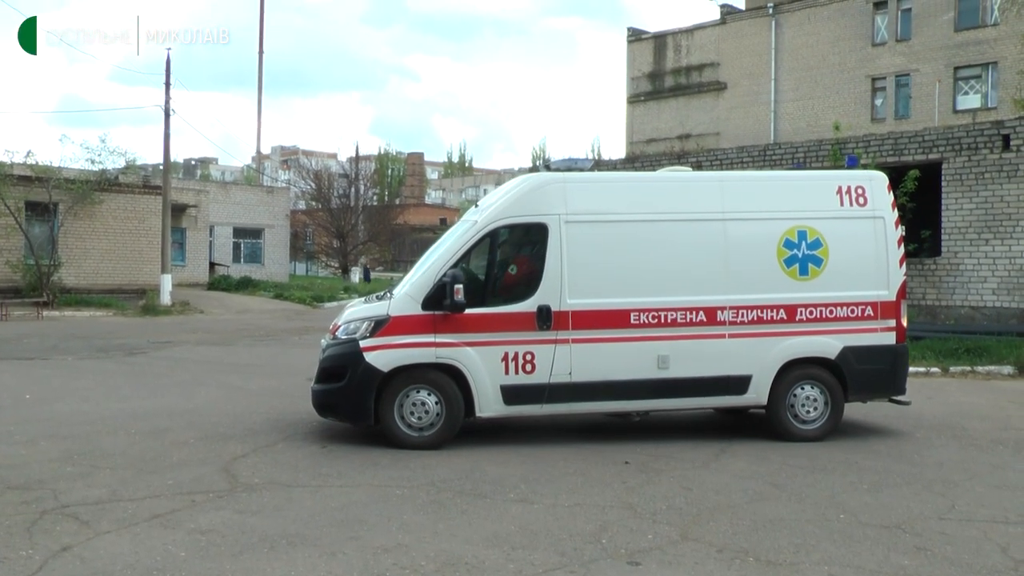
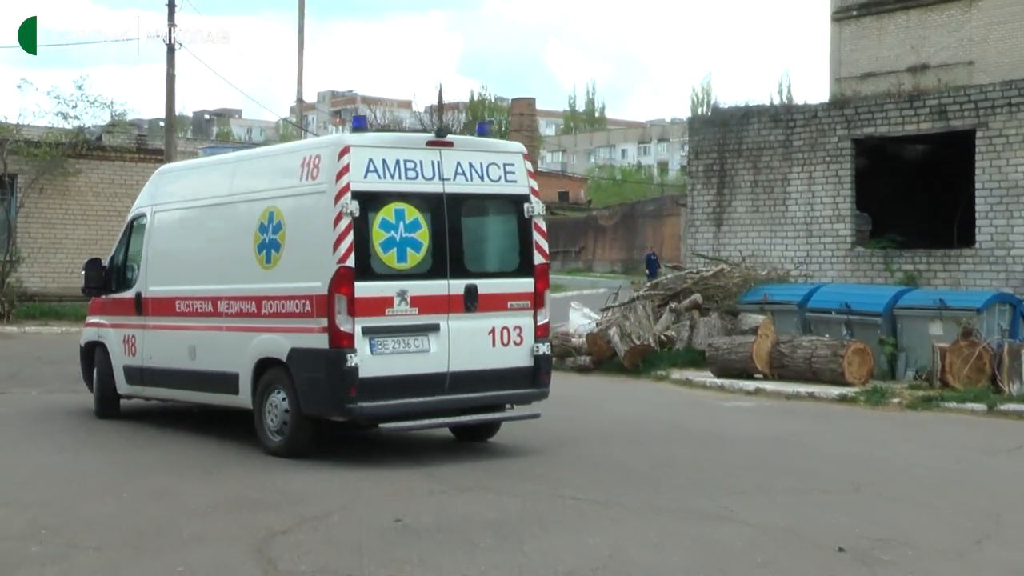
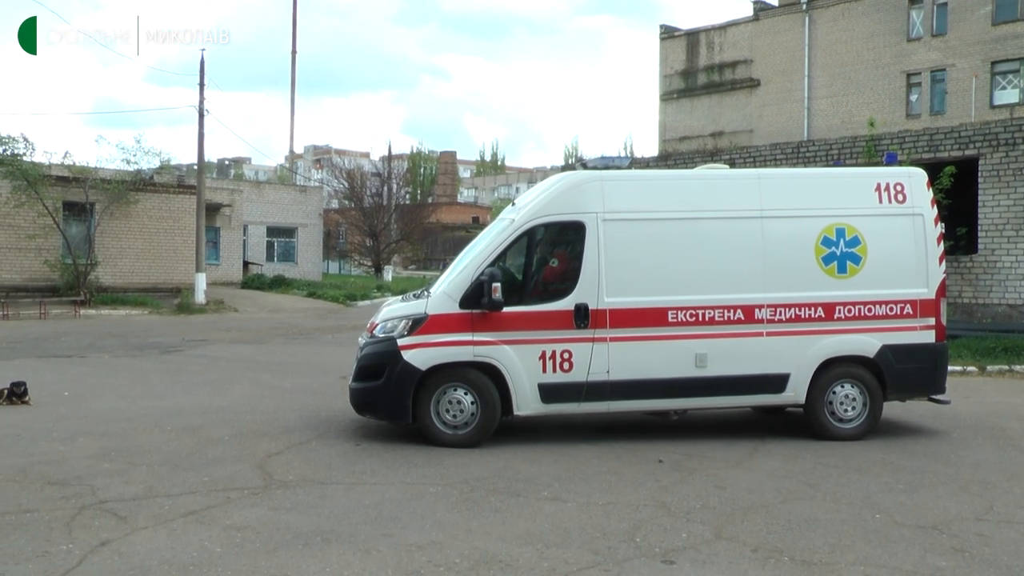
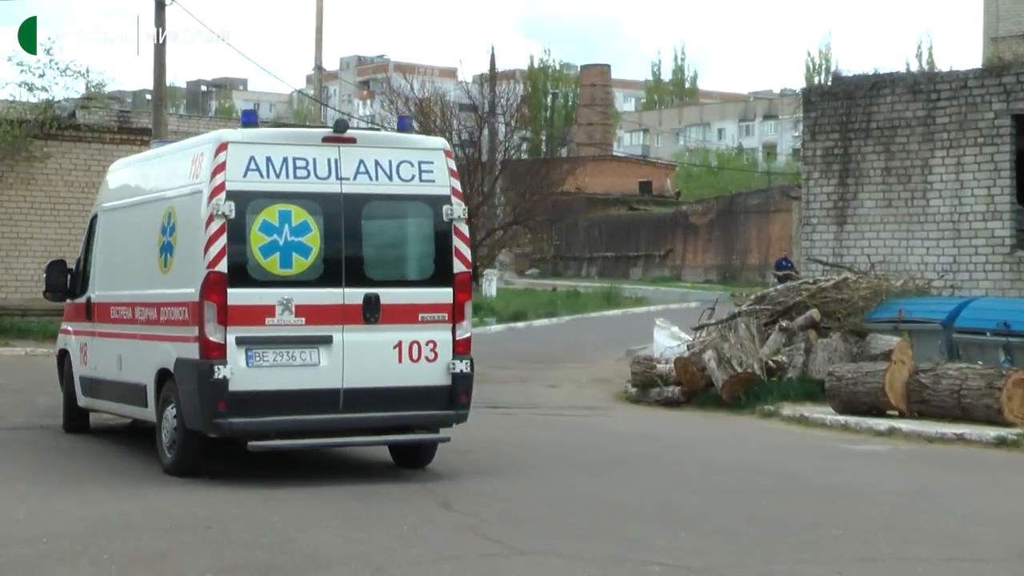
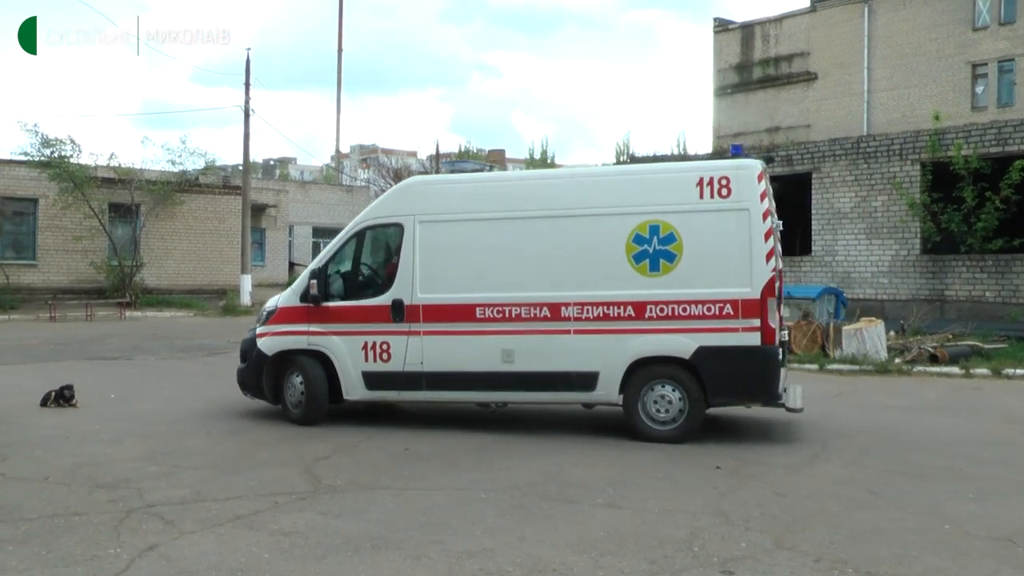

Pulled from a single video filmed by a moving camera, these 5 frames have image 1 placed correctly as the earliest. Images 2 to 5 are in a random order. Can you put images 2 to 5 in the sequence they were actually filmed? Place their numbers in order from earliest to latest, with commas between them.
3, 5, 2, 4
